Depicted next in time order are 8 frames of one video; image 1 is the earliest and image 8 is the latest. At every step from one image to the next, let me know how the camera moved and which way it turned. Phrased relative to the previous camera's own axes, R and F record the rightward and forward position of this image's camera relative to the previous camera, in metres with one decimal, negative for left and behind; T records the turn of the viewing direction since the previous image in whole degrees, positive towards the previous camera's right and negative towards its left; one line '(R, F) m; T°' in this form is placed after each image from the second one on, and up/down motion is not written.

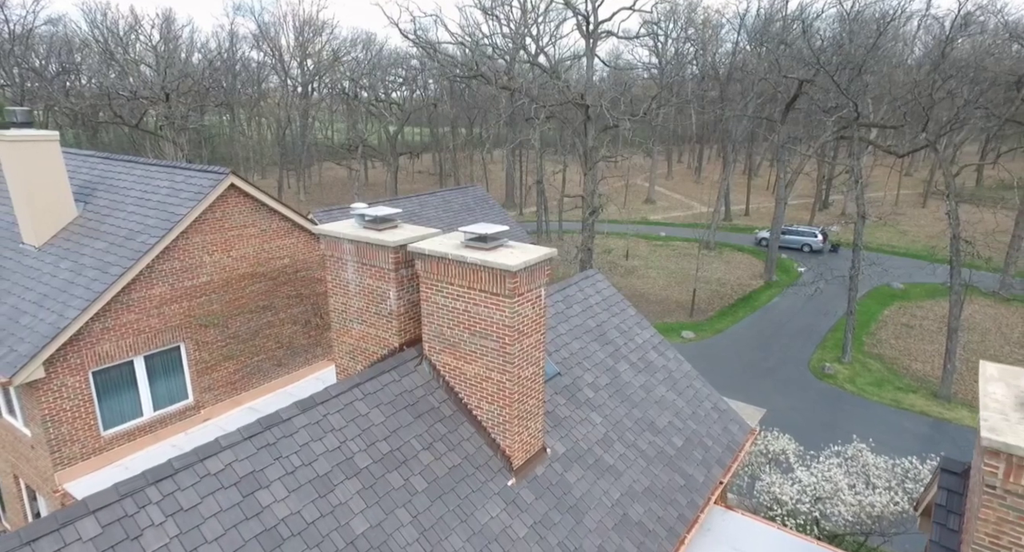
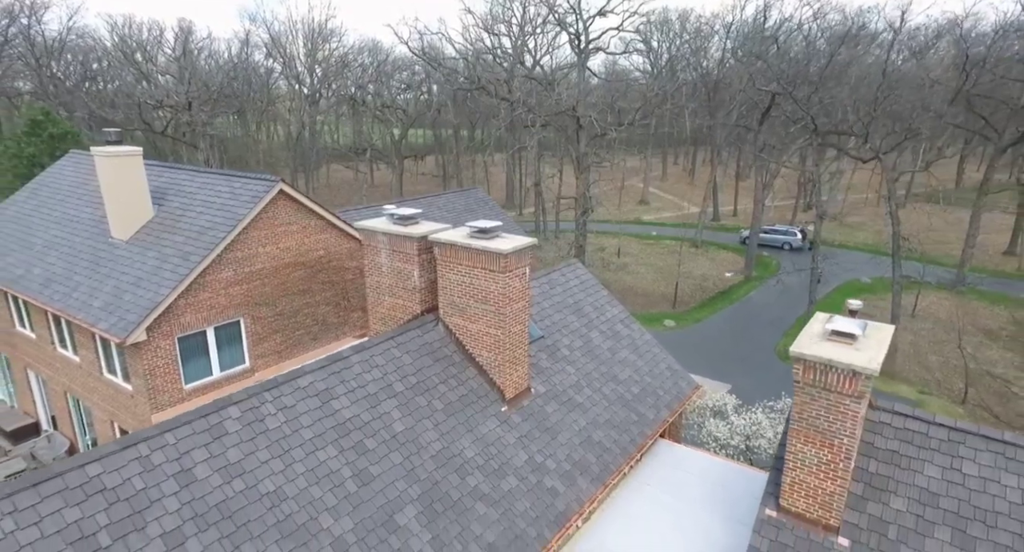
(+0.1, -2.6) m; 0°
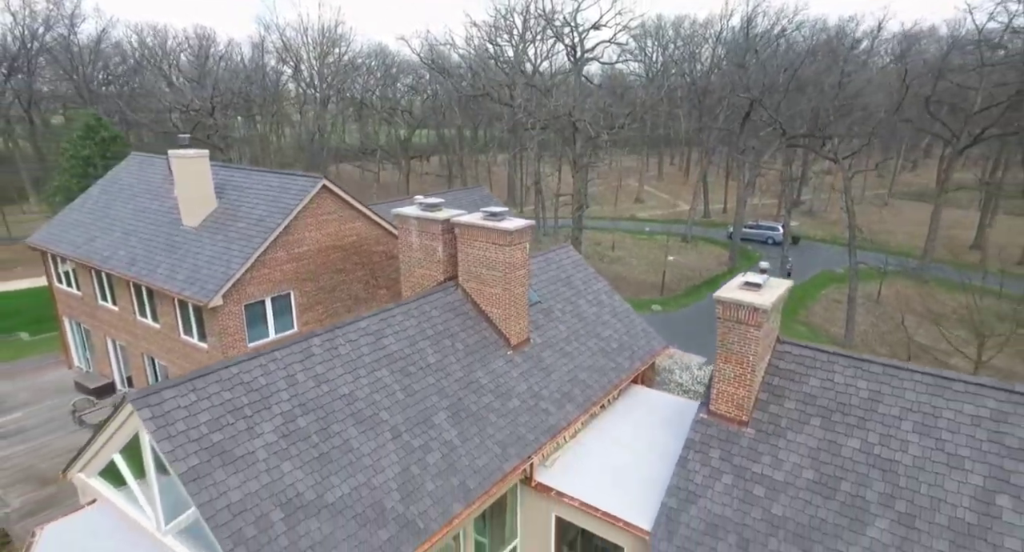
(-0.1, -2.9) m; 0°
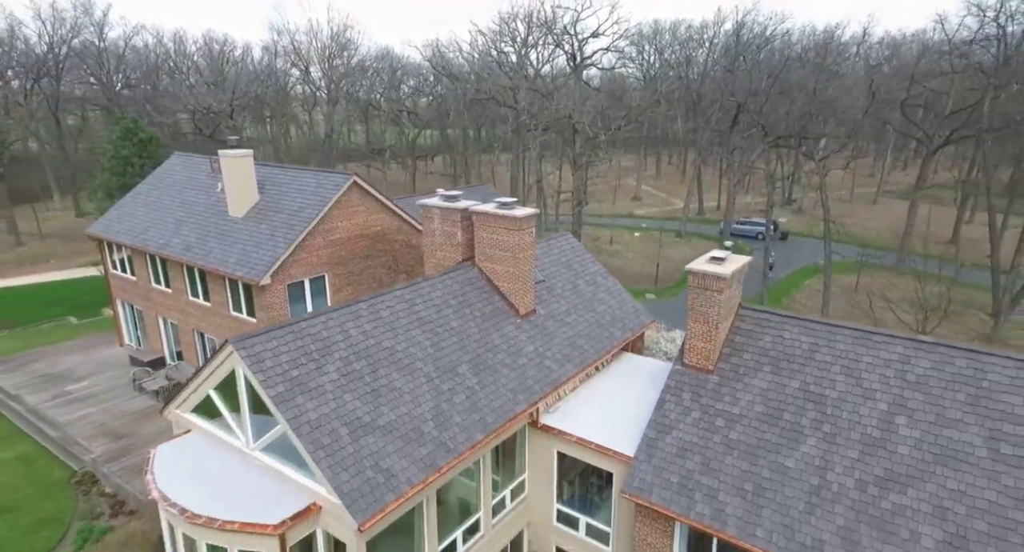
(-0.2, -2.3) m; 0°
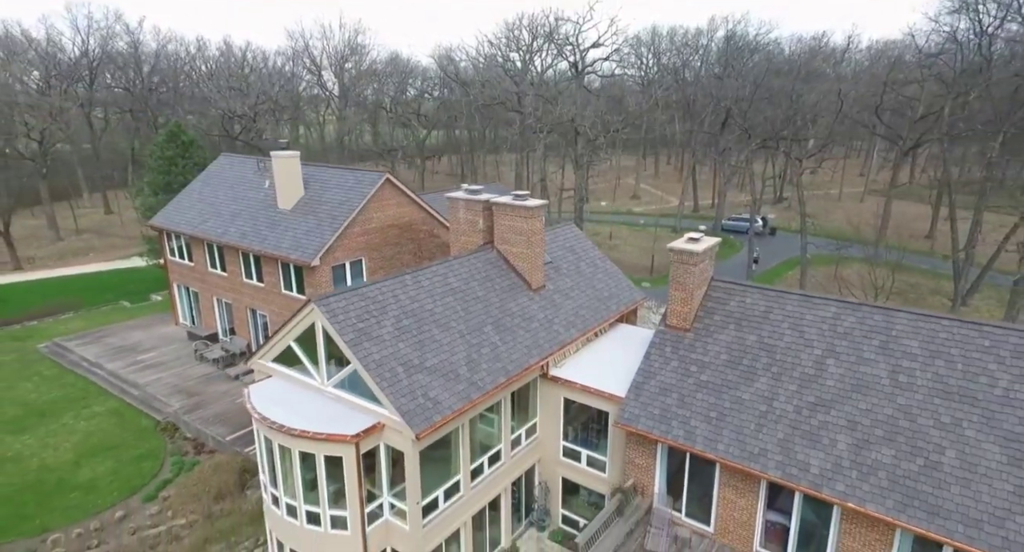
(-0.4, -3.0) m; 0°
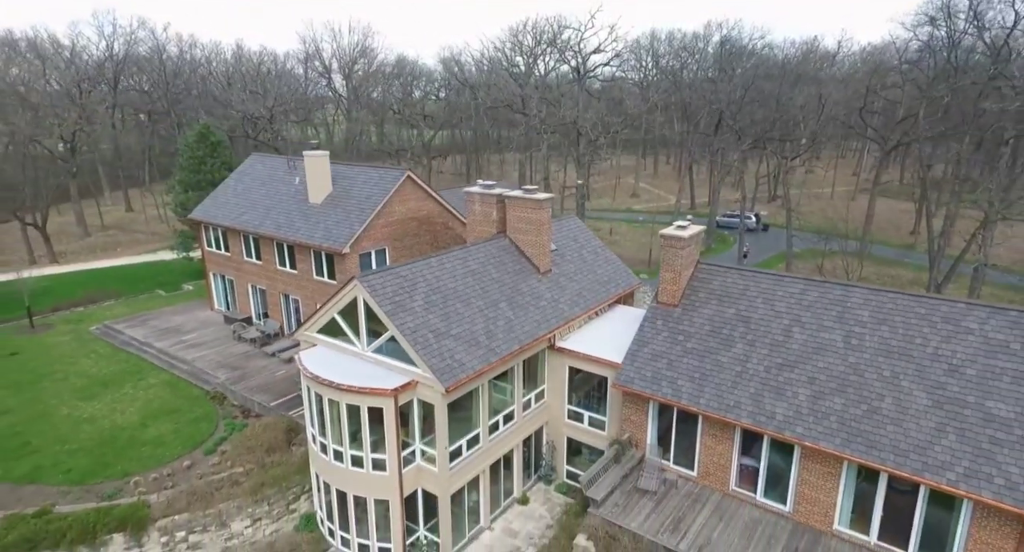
(-0.3, -2.3) m; 0°
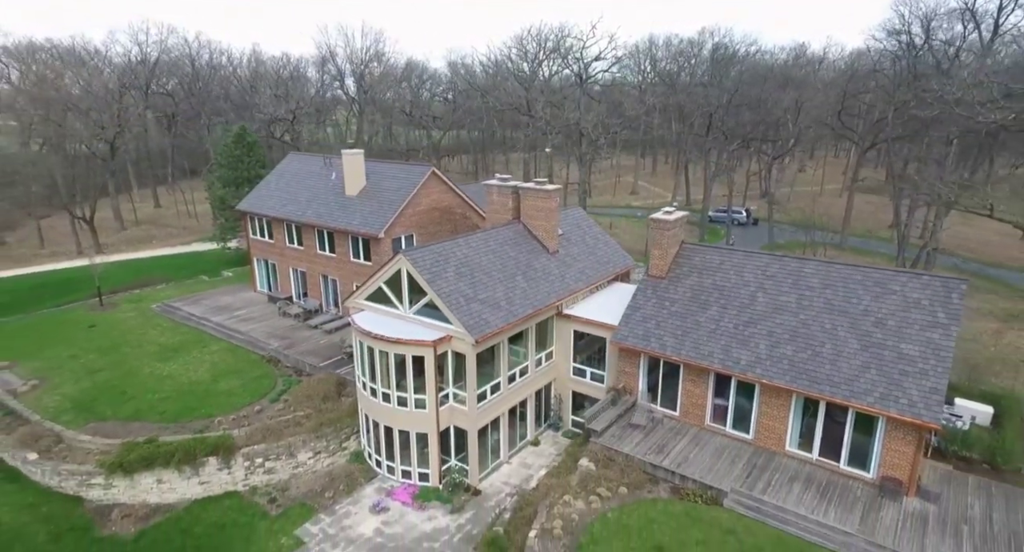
(-0.5, -3.5) m; 0°
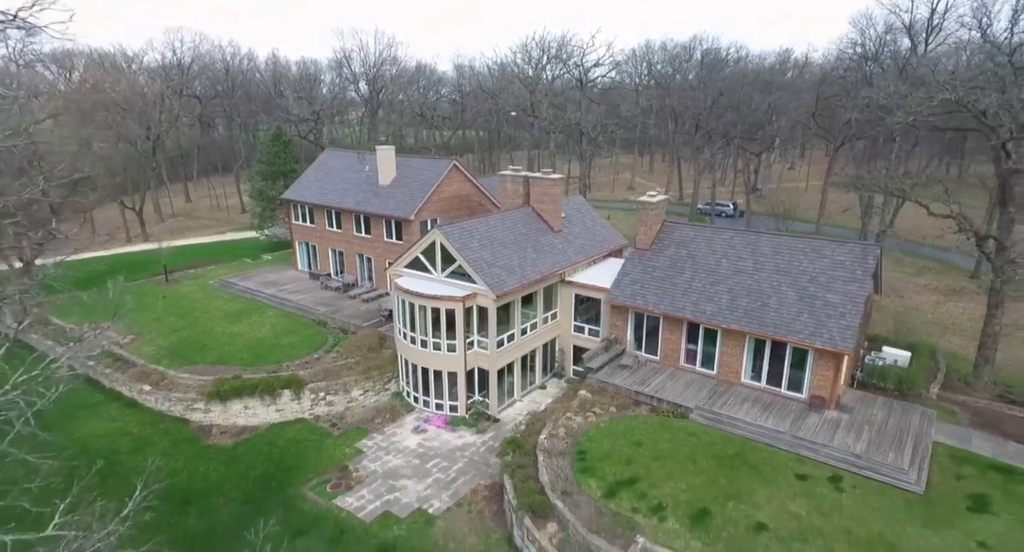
(-0.5, -4.6) m; 0°
